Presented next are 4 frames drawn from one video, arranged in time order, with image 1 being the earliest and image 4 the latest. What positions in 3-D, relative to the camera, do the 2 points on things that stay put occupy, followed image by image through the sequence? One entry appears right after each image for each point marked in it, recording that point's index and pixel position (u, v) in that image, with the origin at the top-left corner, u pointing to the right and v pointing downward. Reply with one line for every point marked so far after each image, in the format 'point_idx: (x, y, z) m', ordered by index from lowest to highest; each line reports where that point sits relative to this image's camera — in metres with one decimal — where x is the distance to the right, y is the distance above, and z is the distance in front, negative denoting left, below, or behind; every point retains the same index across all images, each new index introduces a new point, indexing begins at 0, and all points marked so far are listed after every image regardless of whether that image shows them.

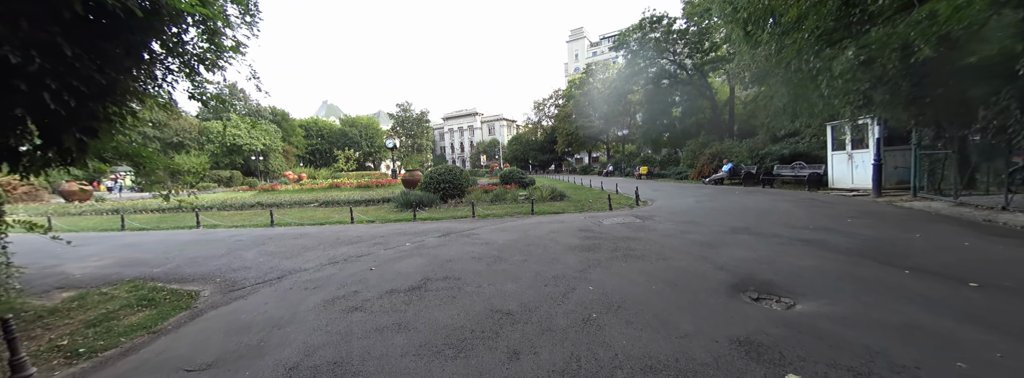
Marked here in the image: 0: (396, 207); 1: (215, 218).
0: (-4.8, -0.8, +12.0) m
1: (-10.3, -1.0, +10.4) m
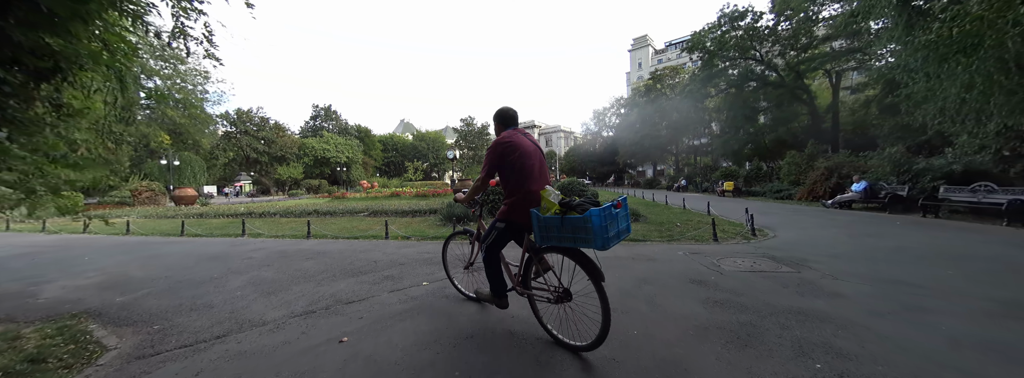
0: (-2.7, -1.2, +10.6) m
1: (-8.4, -1.2, +10.1) m
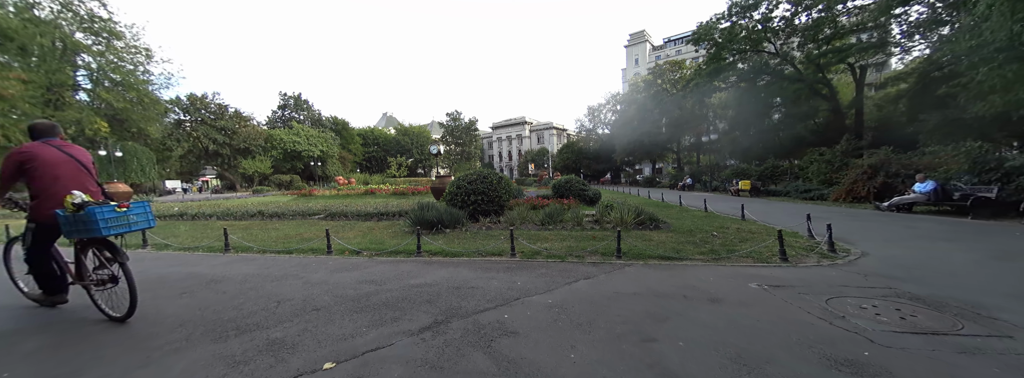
0: (-3.1, -1.1, +8.6) m
1: (-8.8, -1.2, +8.0) m
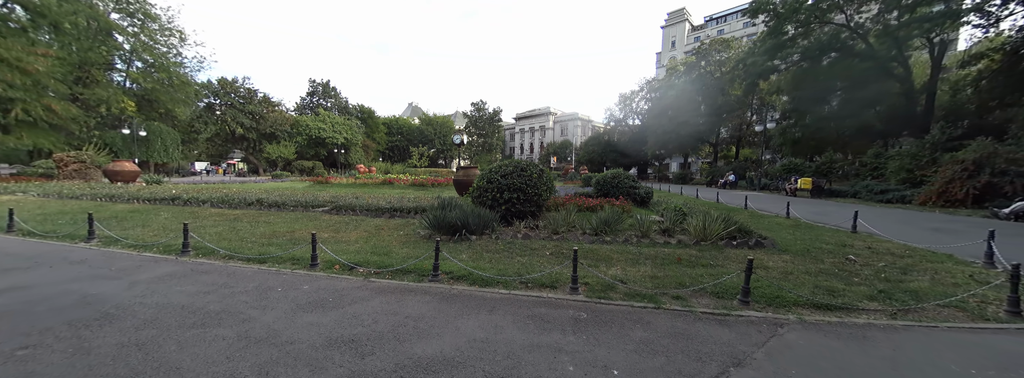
0: (-2.1, -1.0, +6.9) m
1: (-7.8, -0.7, +6.6) m
